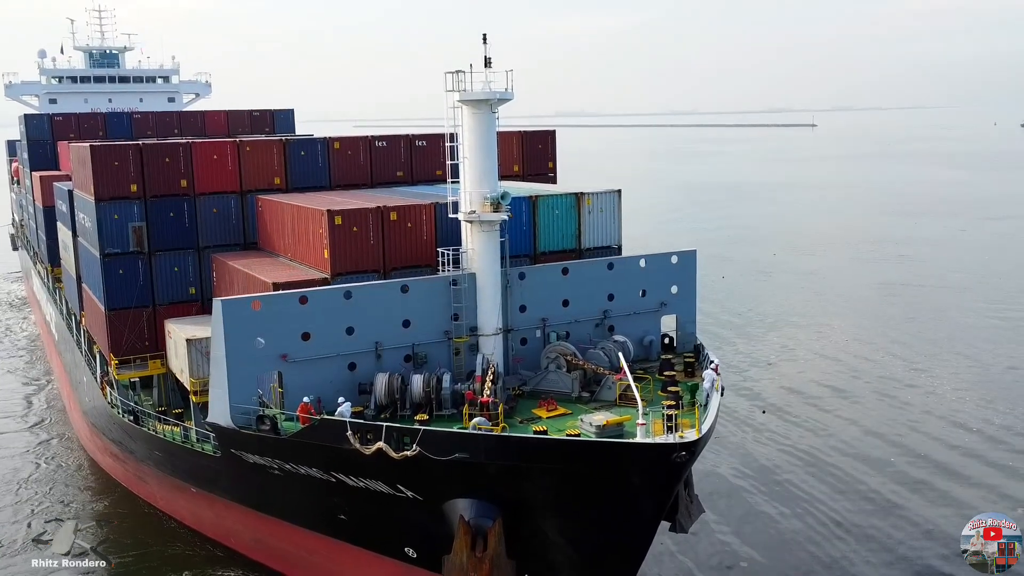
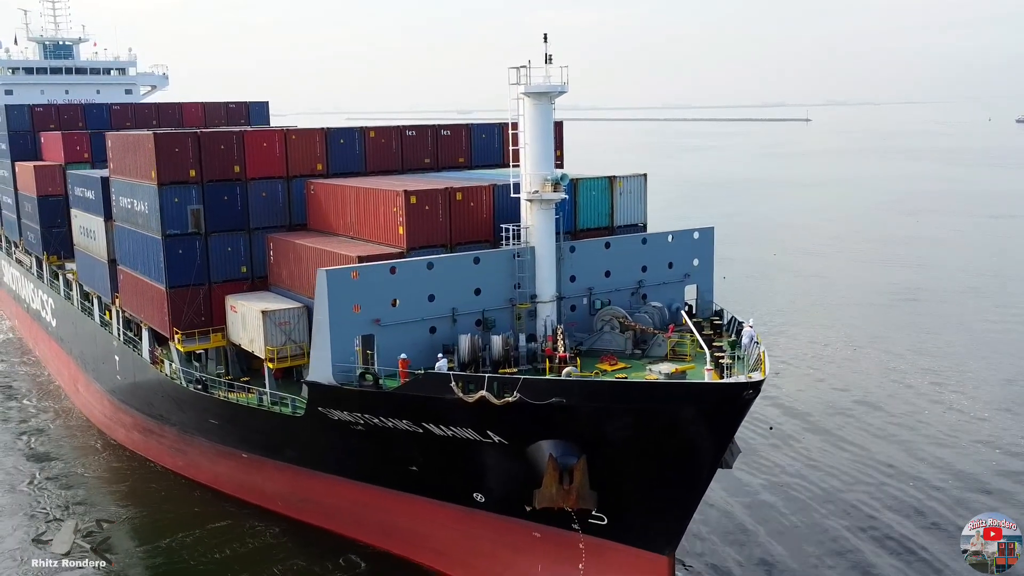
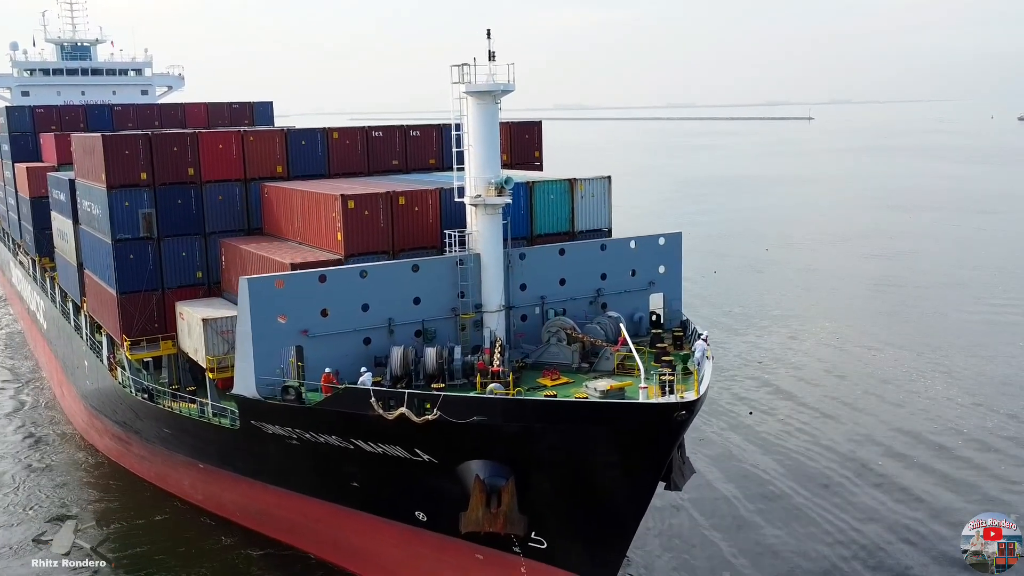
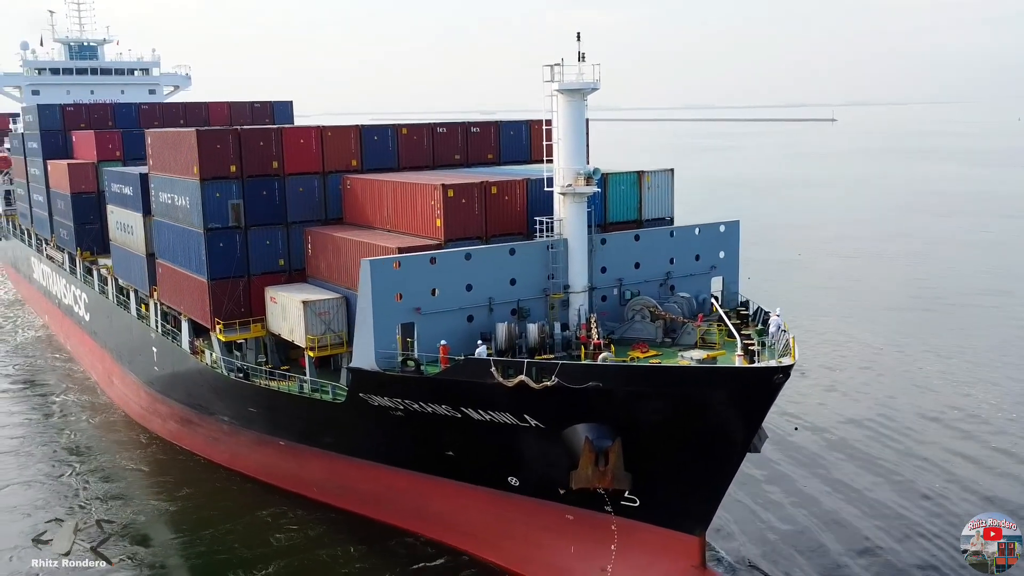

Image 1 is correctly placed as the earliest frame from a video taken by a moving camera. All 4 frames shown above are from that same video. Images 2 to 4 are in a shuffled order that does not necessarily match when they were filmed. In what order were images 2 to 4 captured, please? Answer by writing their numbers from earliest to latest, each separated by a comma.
3, 2, 4
